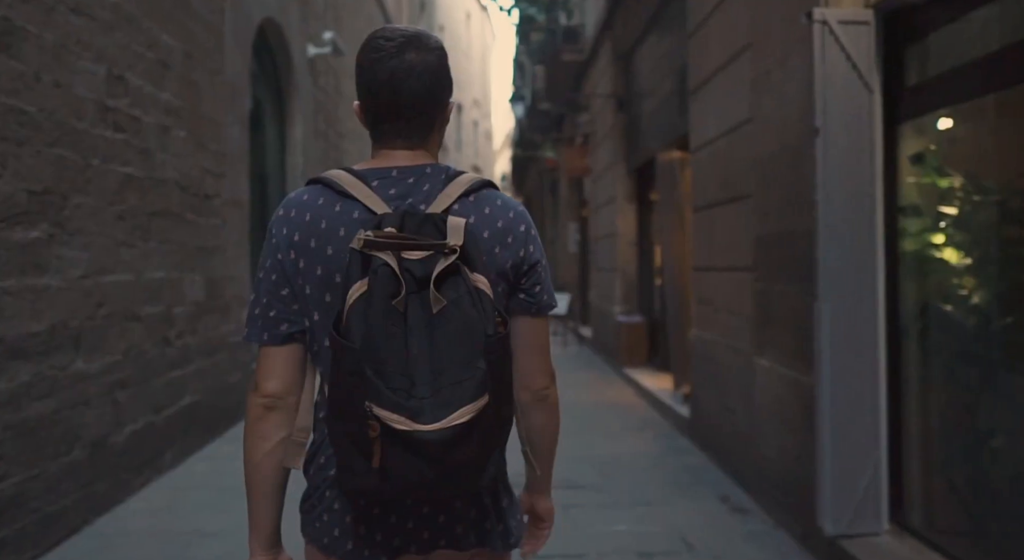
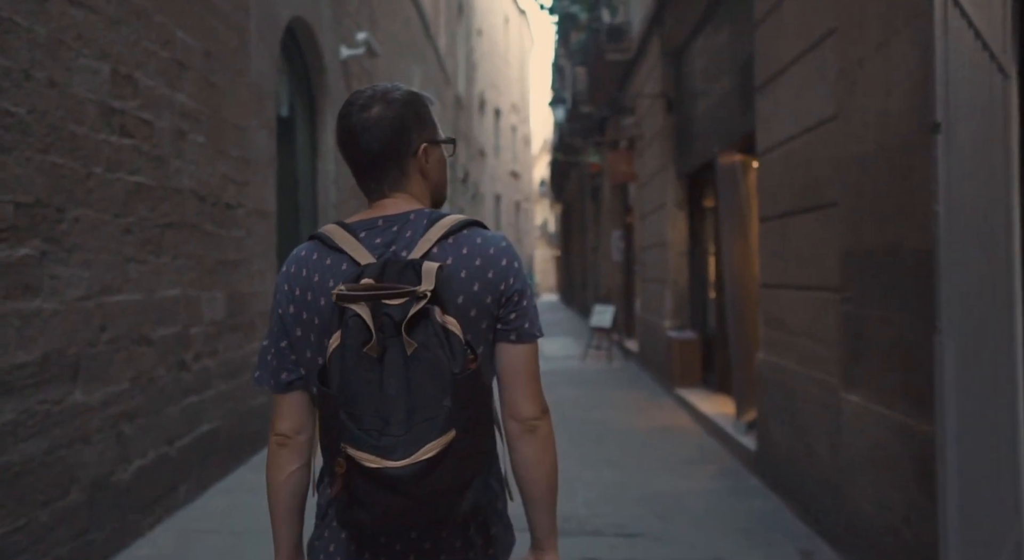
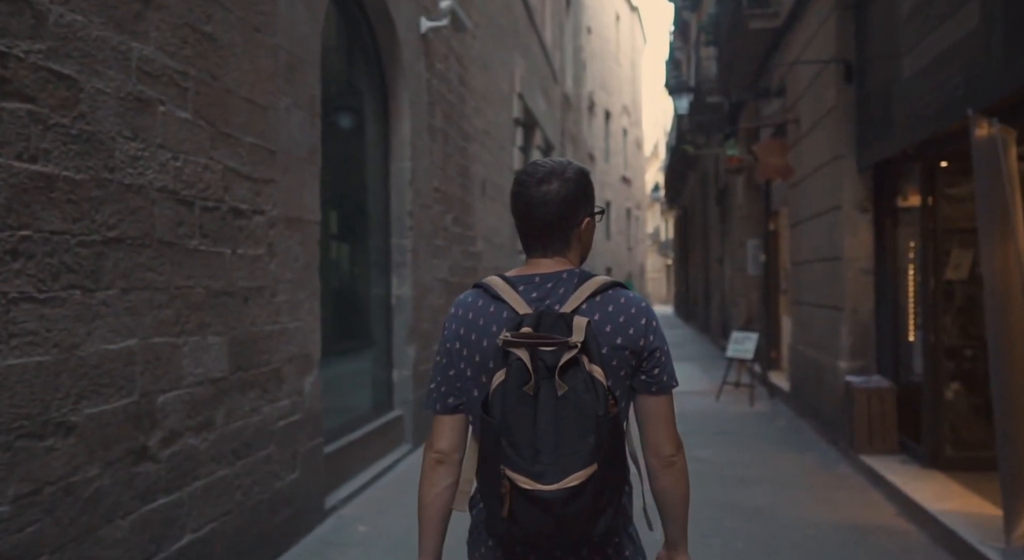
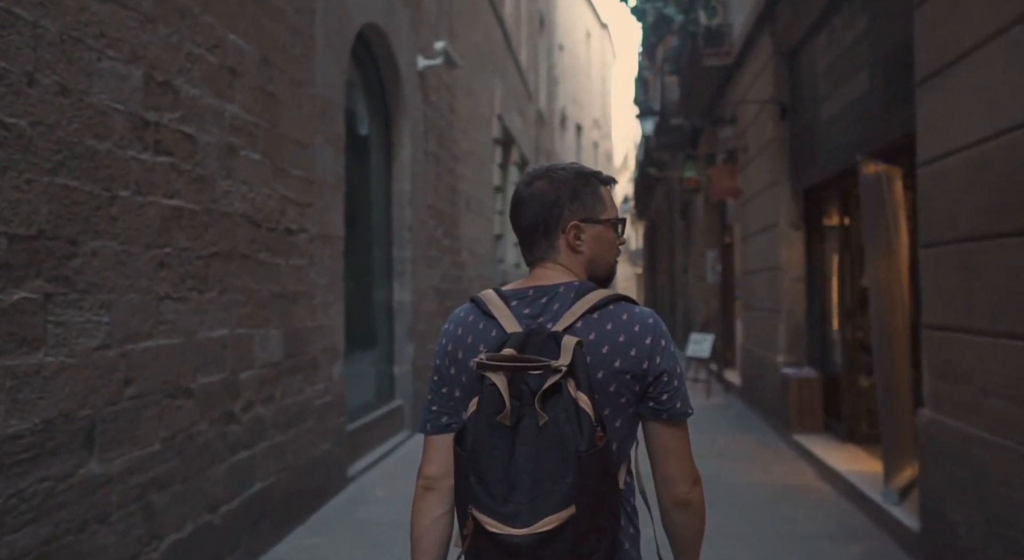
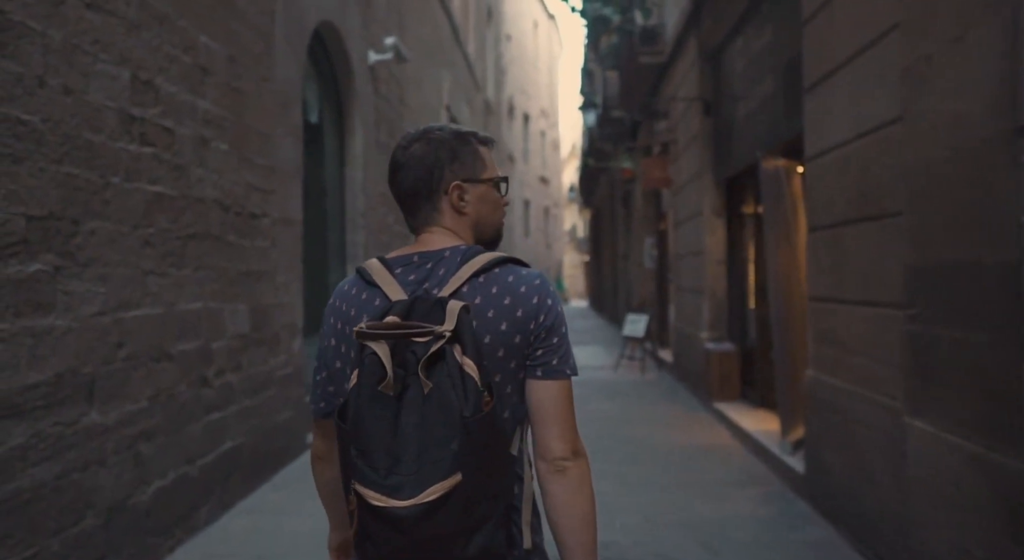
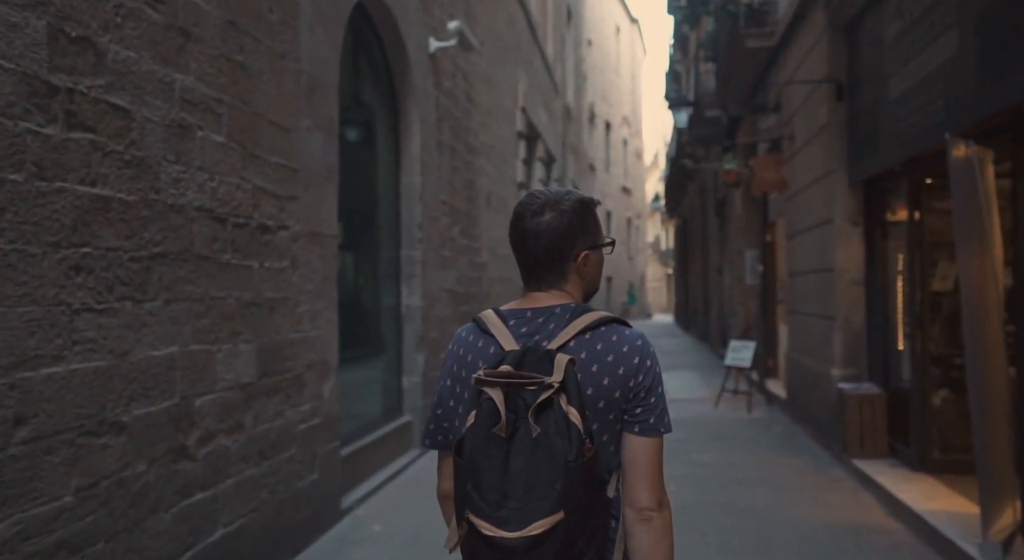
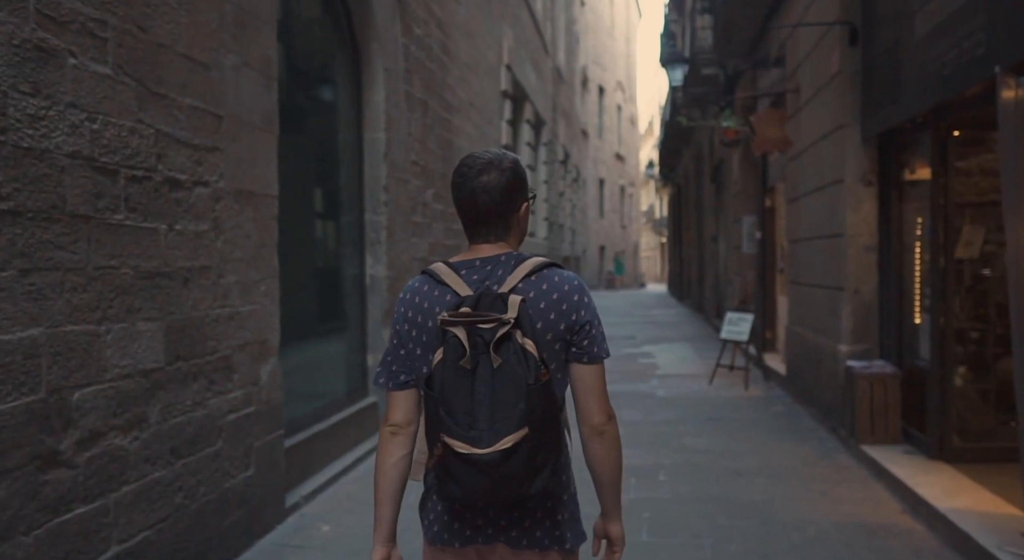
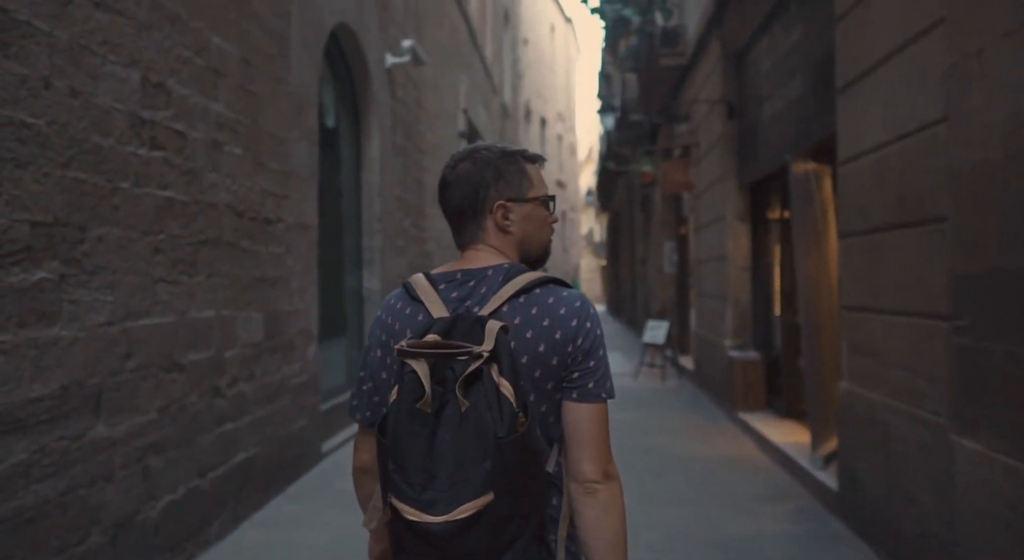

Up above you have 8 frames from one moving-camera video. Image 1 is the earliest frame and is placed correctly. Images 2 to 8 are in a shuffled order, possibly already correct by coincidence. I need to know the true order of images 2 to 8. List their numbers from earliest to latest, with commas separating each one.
2, 5, 8, 4, 6, 3, 7
